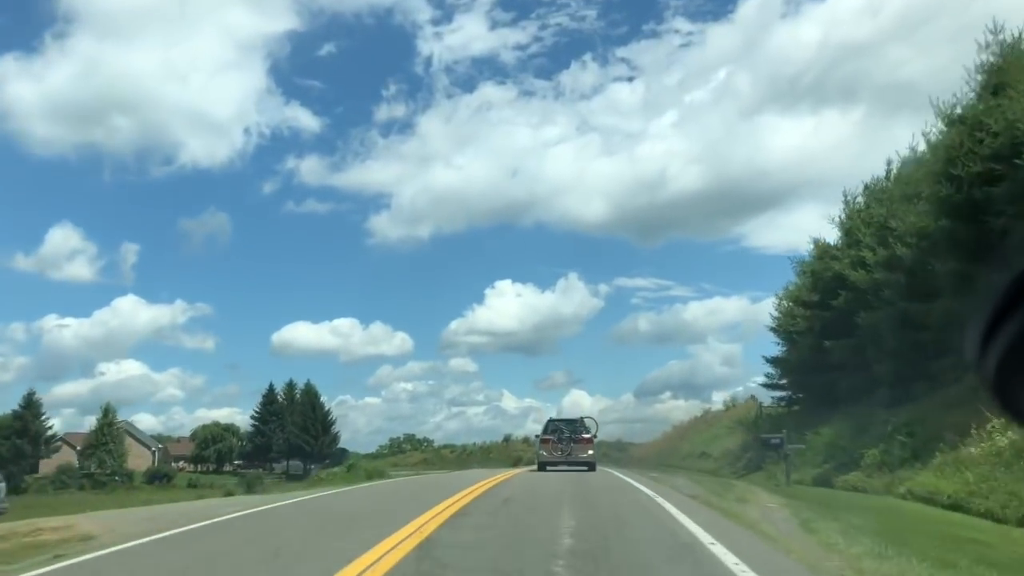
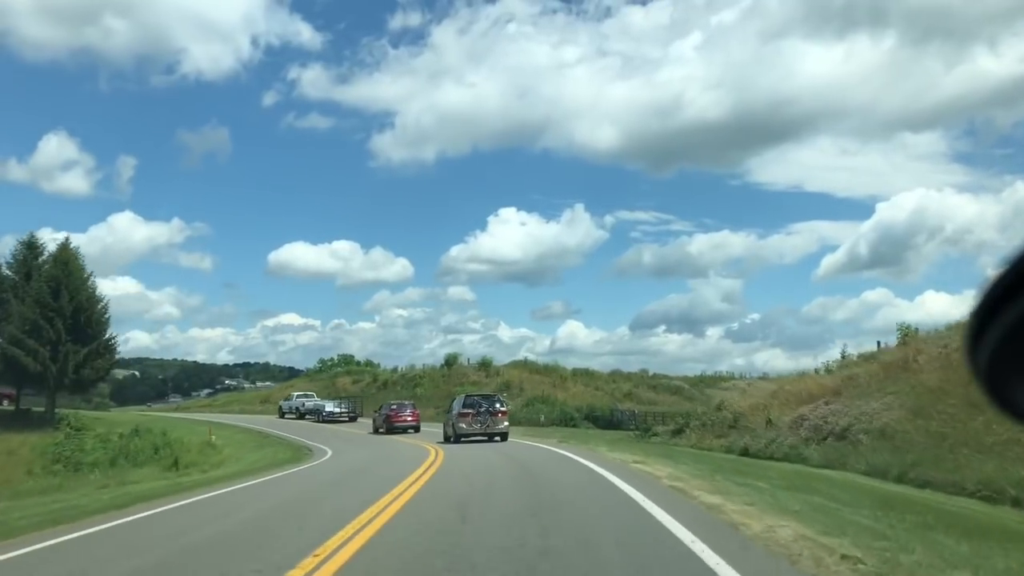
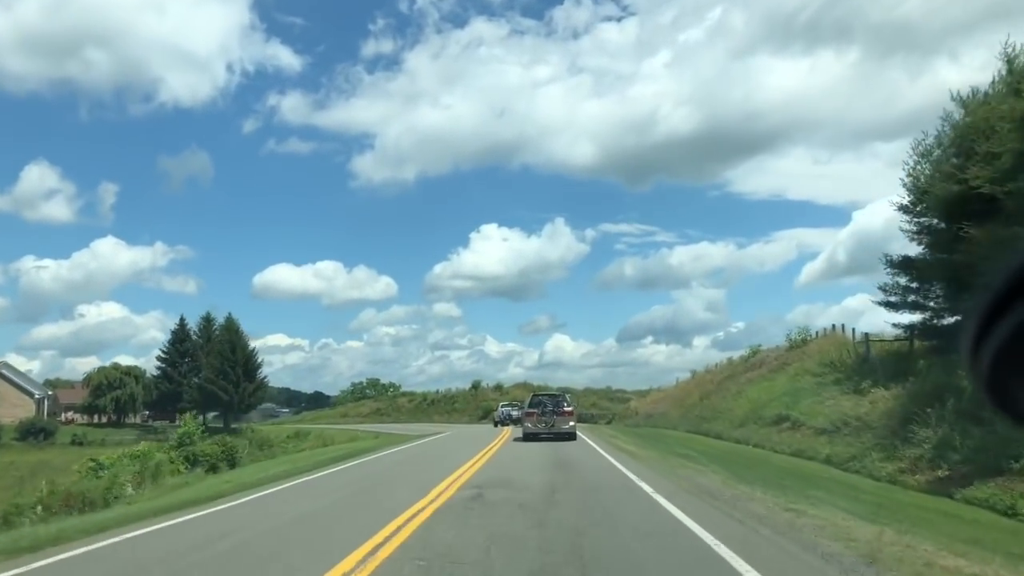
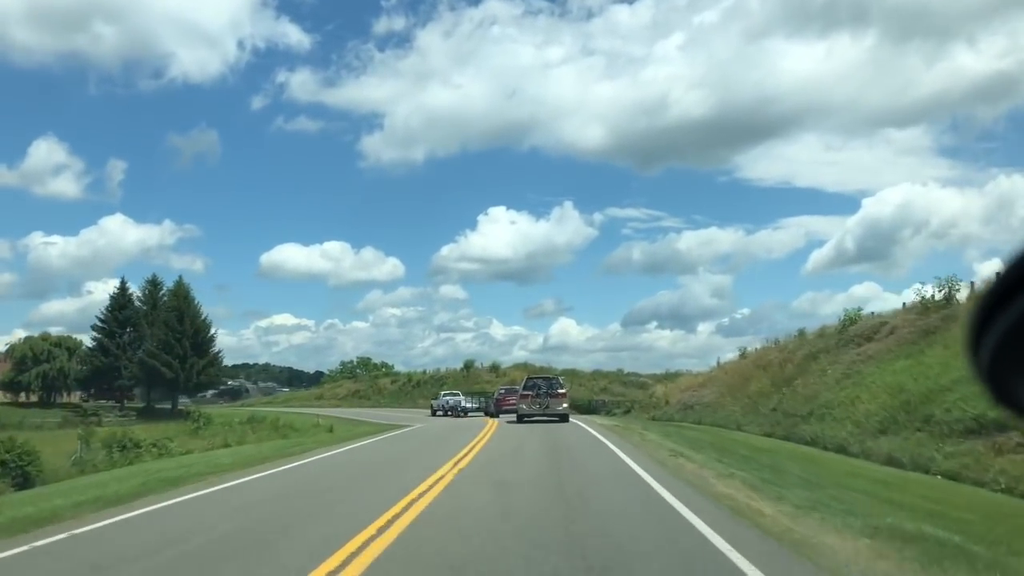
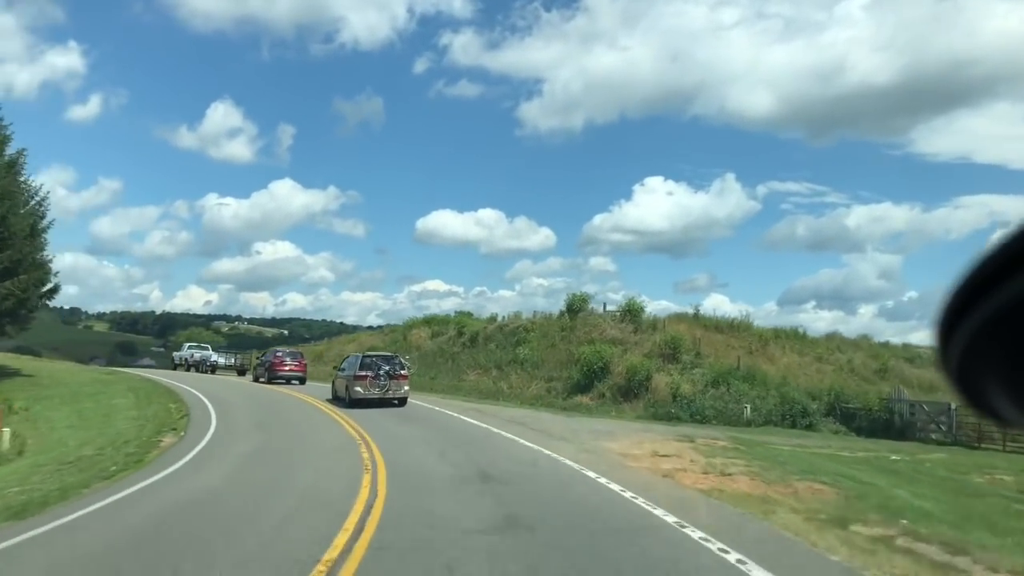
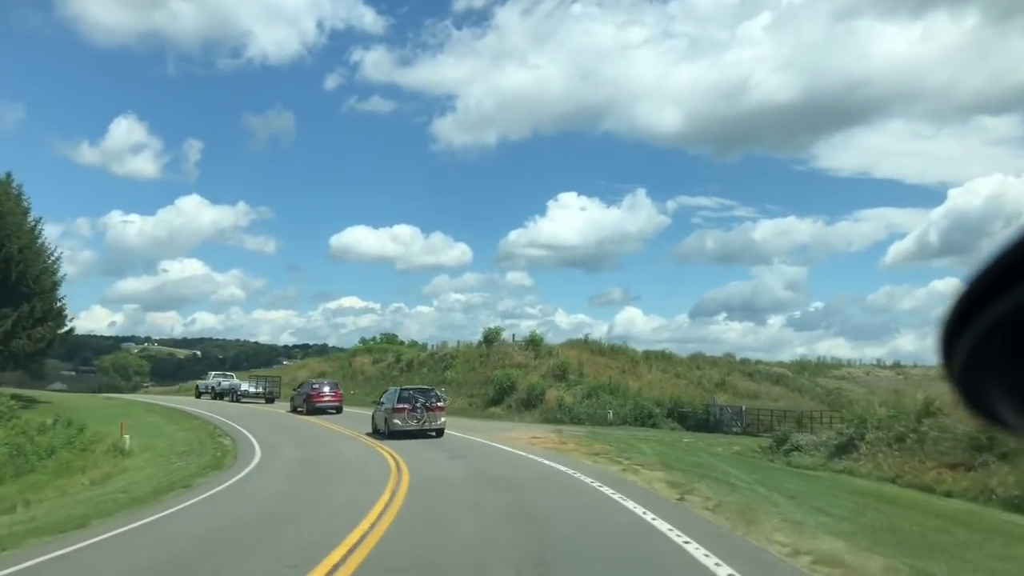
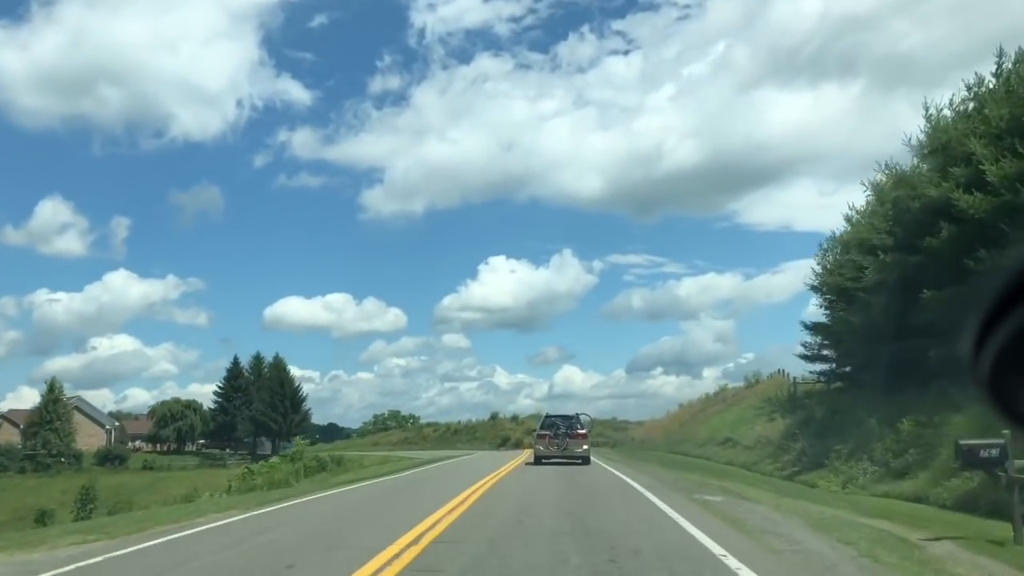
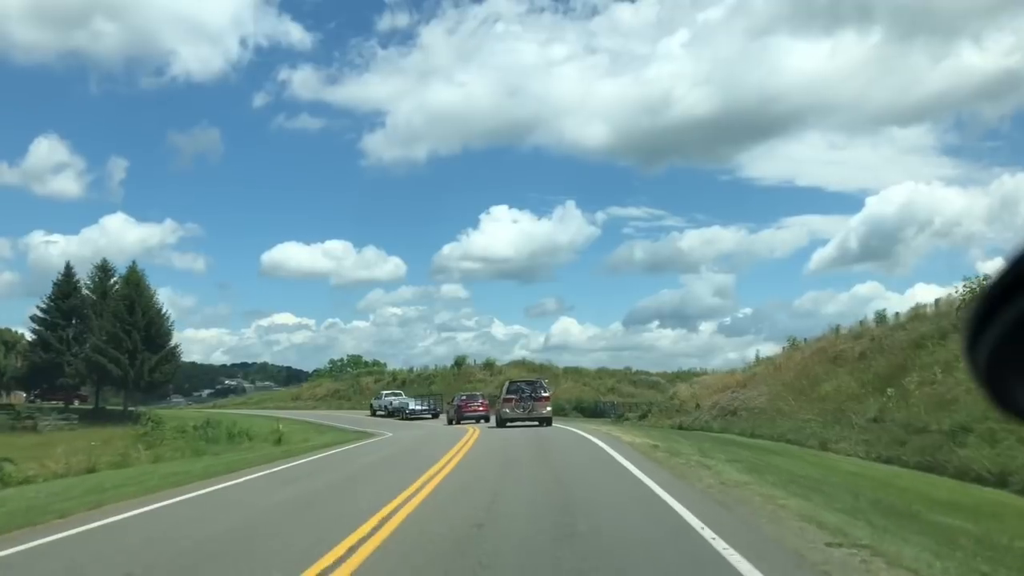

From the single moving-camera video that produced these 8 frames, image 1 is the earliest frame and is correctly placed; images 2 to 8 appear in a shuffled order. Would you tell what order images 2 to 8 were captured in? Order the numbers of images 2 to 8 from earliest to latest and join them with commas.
7, 3, 4, 8, 2, 6, 5
